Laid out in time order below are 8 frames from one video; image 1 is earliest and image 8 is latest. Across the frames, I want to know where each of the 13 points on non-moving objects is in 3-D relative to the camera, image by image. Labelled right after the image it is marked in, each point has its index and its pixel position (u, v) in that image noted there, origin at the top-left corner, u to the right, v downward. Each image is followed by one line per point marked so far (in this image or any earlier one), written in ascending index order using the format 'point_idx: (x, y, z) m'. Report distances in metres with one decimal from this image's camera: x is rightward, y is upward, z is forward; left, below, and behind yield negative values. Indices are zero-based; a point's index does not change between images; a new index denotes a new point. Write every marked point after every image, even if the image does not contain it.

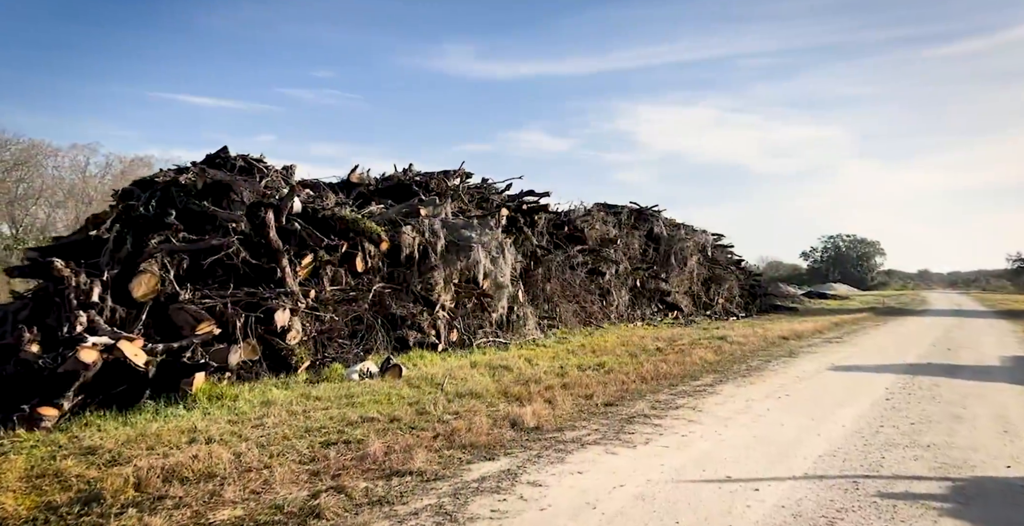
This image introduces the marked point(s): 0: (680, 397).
0: (+1.8, -1.4, +8.1) m
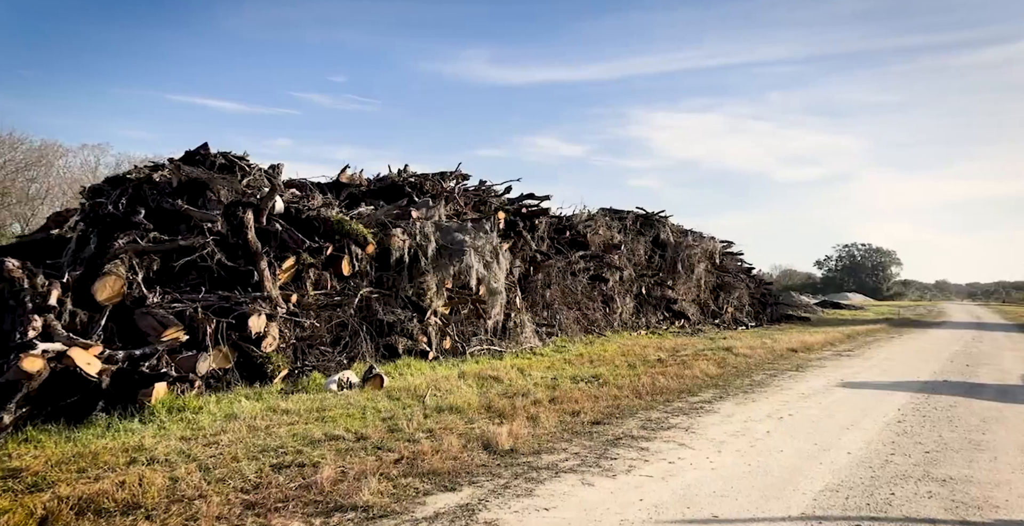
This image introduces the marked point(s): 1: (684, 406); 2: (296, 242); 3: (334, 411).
0: (+1.6, -1.5, +7.6) m
1: (+1.9, -1.6, +8.5) m
2: (-2.7, +0.3, +9.3) m
3: (-1.6, -1.3, +6.9) m
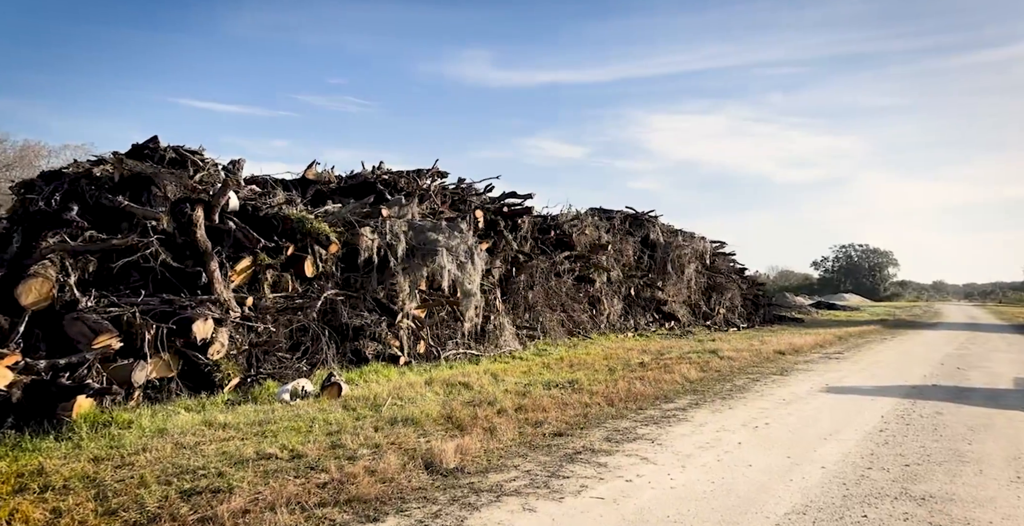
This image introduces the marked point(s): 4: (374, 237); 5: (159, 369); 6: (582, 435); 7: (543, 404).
0: (+1.2, -1.5, +7.2) m
1: (+1.5, -1.6, +8.1) m
2: (-3.1, +0.3, +8.9) m
3: (-2.0, -1.4, +6.5) m
4: (-2.0, +0.4, +11.1) m
5: (-3.3, -1.0, +7.0) m
6: (+0.6, -1.5, +6.6) m
7: (+0.3, -1.6, +8.5) m
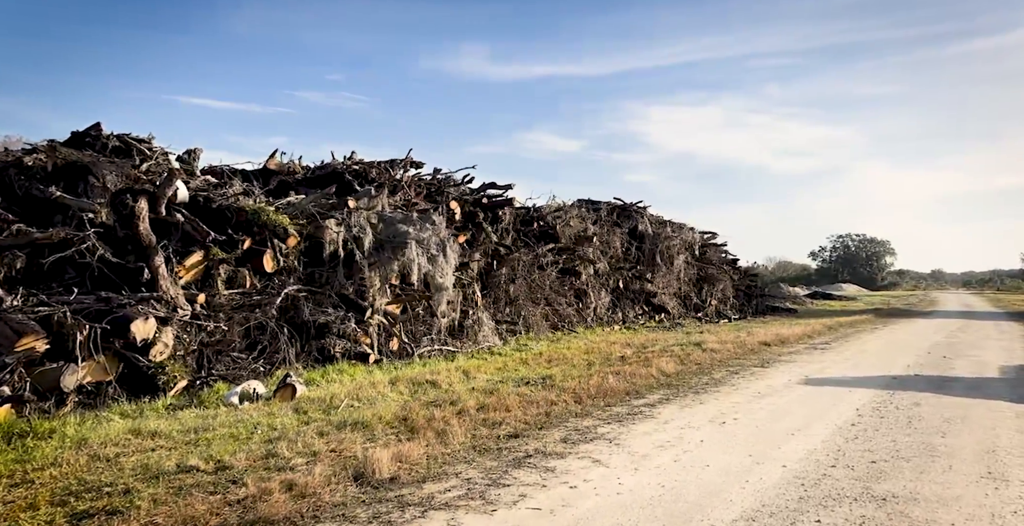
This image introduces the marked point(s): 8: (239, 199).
0: (+0.8, -1.5, +6.9) m
1: (+1.1, -1.5, +7.8) m
2: (-3.5, +0.3, +8.6) m
3: (-2.4, -1.3, +6.2) m
4: (-2.4, +0.5, +10.8) m
5: (-3.7, -1.0, +6.7) m
6: (+0.2, -1.4, +6.3) m
7: (-0.1, -1.5, +8.2) m
8: (-3.4, +0.9, +9.4) m
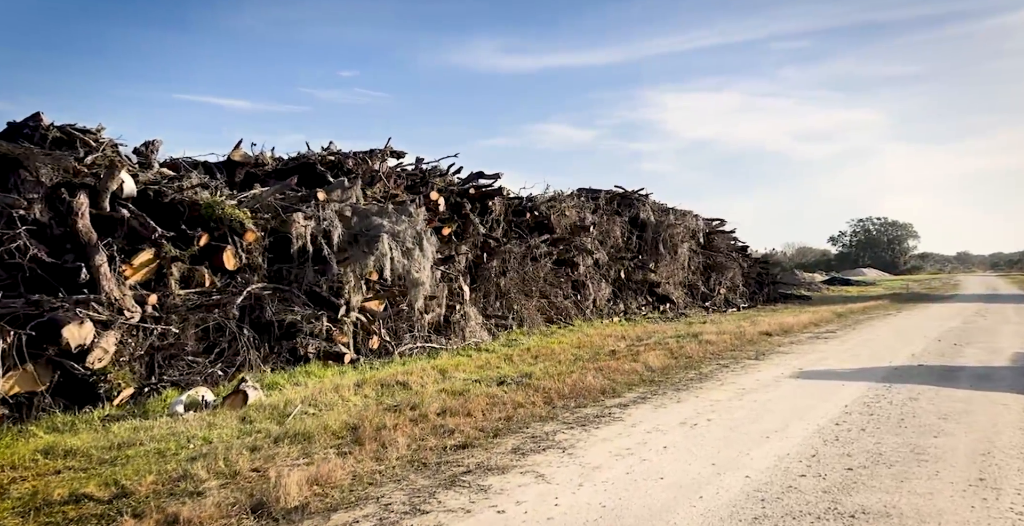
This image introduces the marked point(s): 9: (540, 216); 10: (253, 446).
0: (+0.5, -1.4, +6.4) m
1: (+0.8, -1.4, +7.3) m
2: (-3.9, +0.3, +8.1) m
3: (-2.8, -1.3, +5.7) m
4: (-2.8, +0.5, +10.4) m
5: (-4.1, -1.0, +6.3) m
6: (-0.2, -1.4, +5.9) m
7: (-0.4, -1.4, +7.7) m
8: (-3.8, +0.9, +8.9) m
9: (+0.7, +1.2, +18.4) m
10: (-2.0, -1.4, +5.8) m
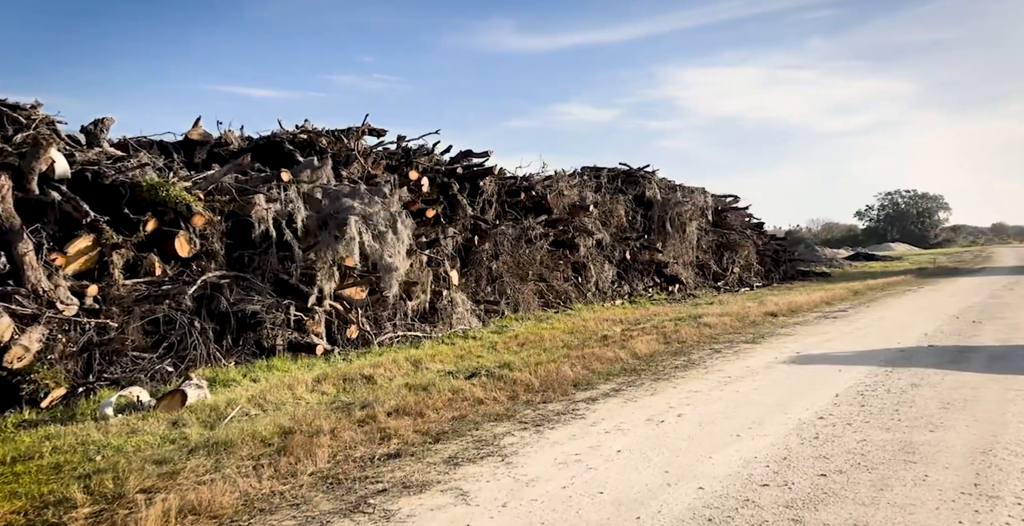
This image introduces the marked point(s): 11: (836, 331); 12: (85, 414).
0: (+0.1, -1.3, +5.8) m
1: (+0.4, -1.3, +6.7) m
2: (-4.3, +0.4, +7.6) m
3: (-3.2, -1.3, +5.2) m
4: (-3.1, +0.7, +9.8) m
5: (-4.5, -1.0, +5.8) m
6: (-0.6, -1.3, +5.3) m
7: (-0.8, -1.3, +7.2) m
8: (-4.1, +1.0, +8.4) m
9: (+0.6, +1.6, +17.8) m
10: (-2.4, -1.3, +5.3) m
11: (+5.4, -1.1, +12.7) m
12: (-3.7, -1.3, +6.5) m
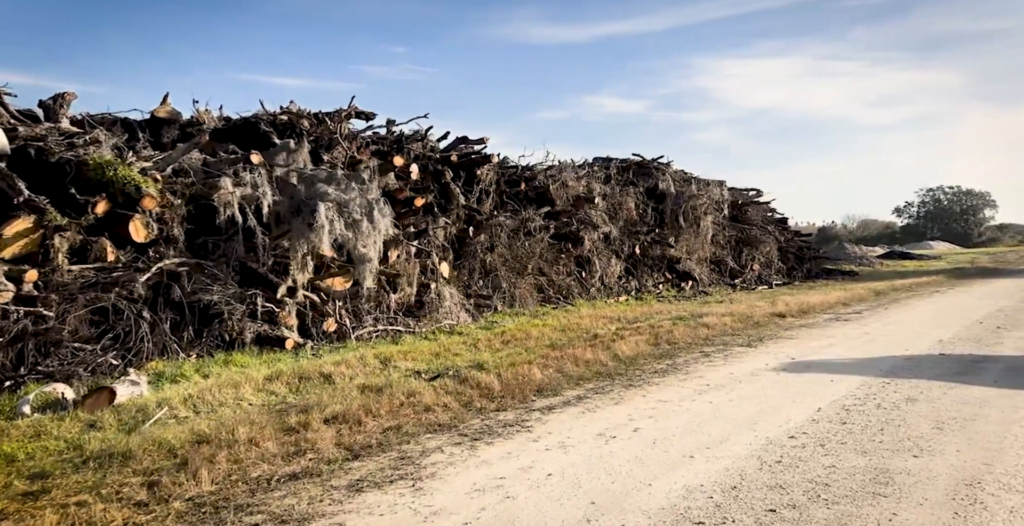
0: (-0.4, -1.2, +5.3) m
1: (0.0, -1.2, +6.2) m
2: (-4.6, +0.5, +7.2) m
3: (-3.7, -1.2, +4.8) m
4: (-3.4, +0.8, +9.3) m
5: (-4.9, -0.8, +5.4) m
6: (-1.1, -1.2, +4.7) m
7: (-1.2, -1.2, +6.6) m
8: (-4.5, +1.1, +8.0) m
9: (+0.6, +1.7, +17.2) m
10: (-2.9, -1.2, +4.8) m
11: (+5.2, -1.1, +12.0) m
12: (-4.1, -1.2, +6.1) m
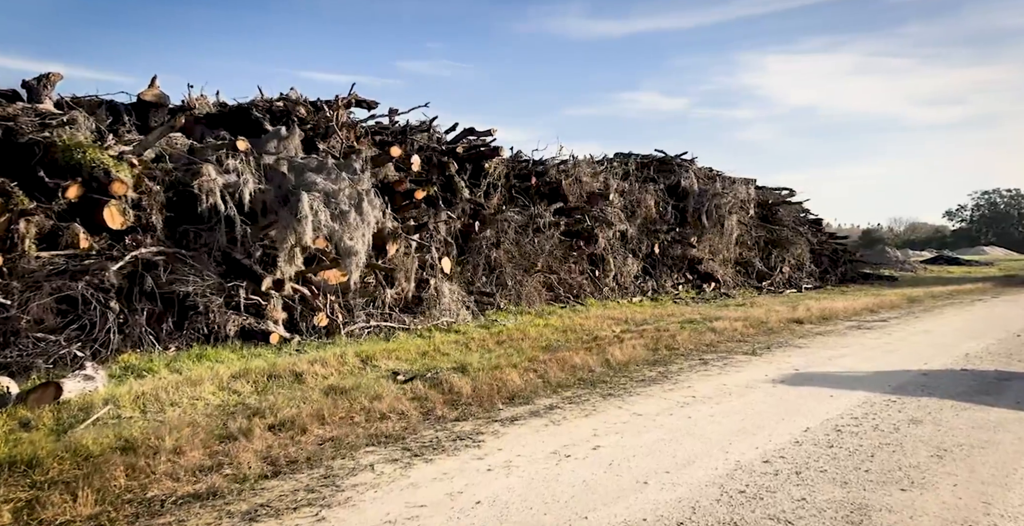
0: (-0.7, -1.2, +4.8) m
1: (-0.3, -1.2, +5.7) m
2: (-4.8, +0.6, +7.0) m
3: (-4.0, -1.1, +4.5) m
4: (-3.5, +0.9, +9.0) m
5: (-5.2, -0.7, +5.2) m
6: (-1.4, -1.2, +4.4) m
7: (-1.5, -1.2, +6.3) m
8: (-4.6, +1.2, +7.7) m
9: (+0.8, +1.8, +16.7) m
10: (-3.2, -1.2, +4.5) m
11: (+5.1, -1.2, +11.3) m
12: (-4.4, -1.1, +5.8) m
